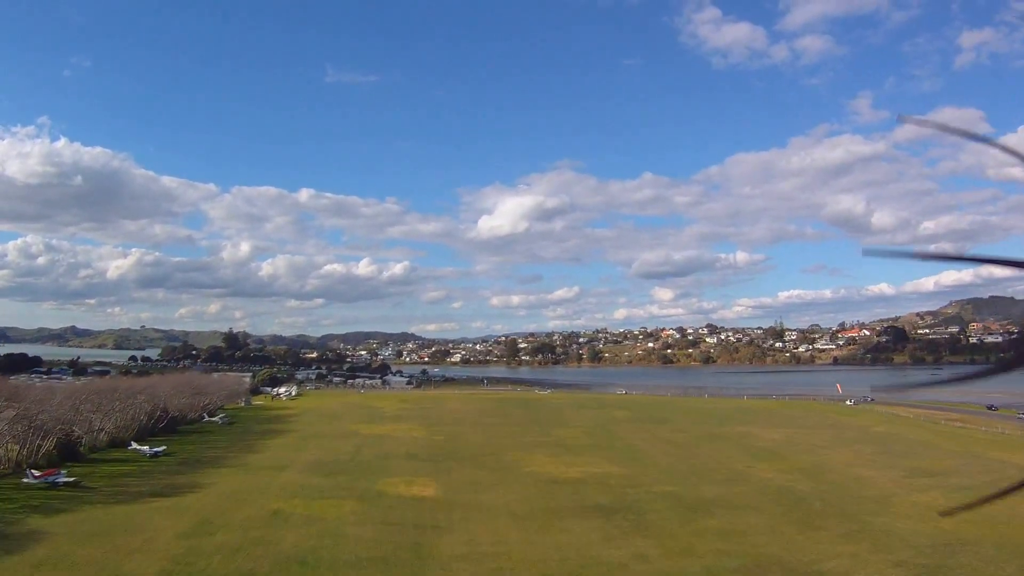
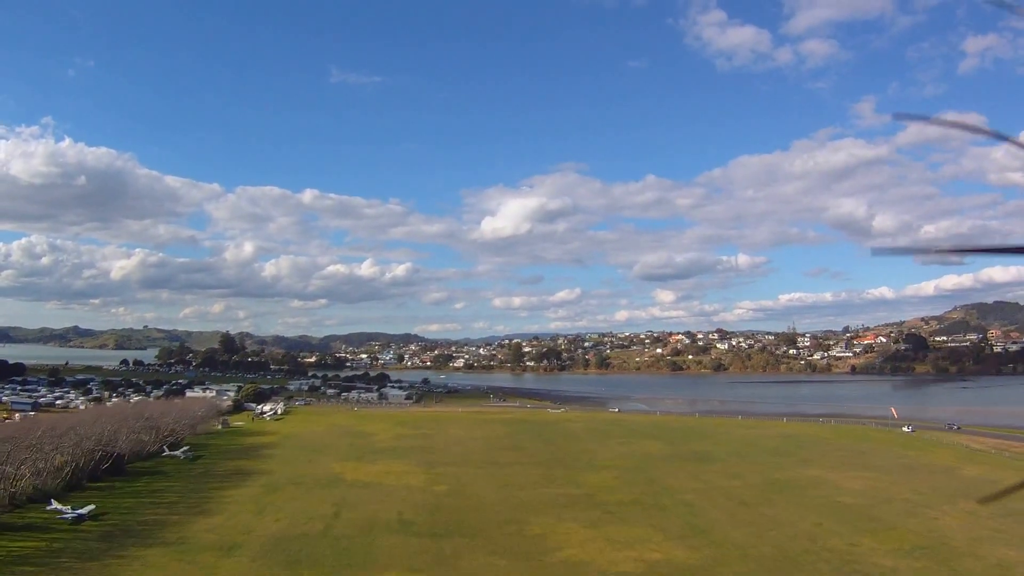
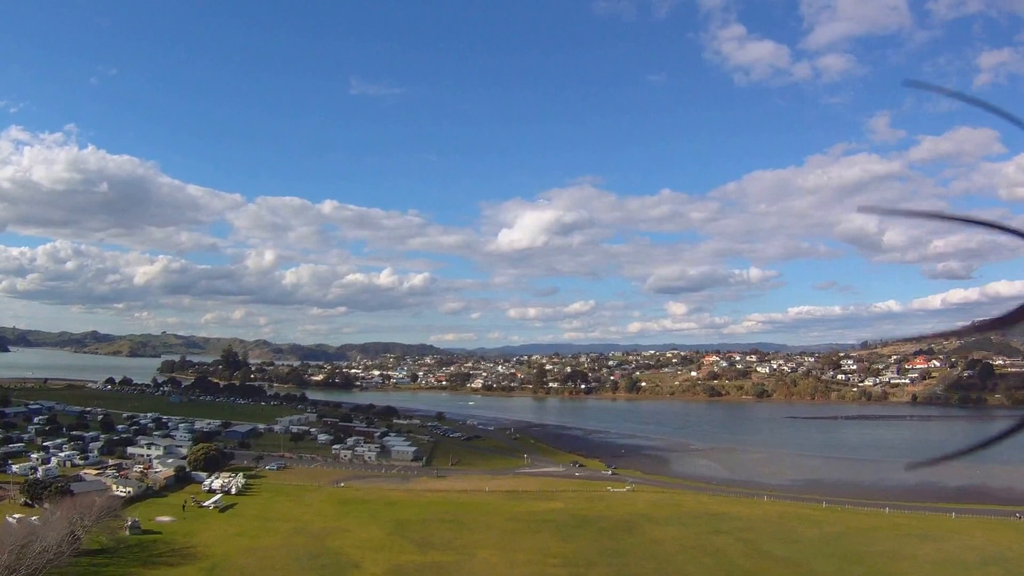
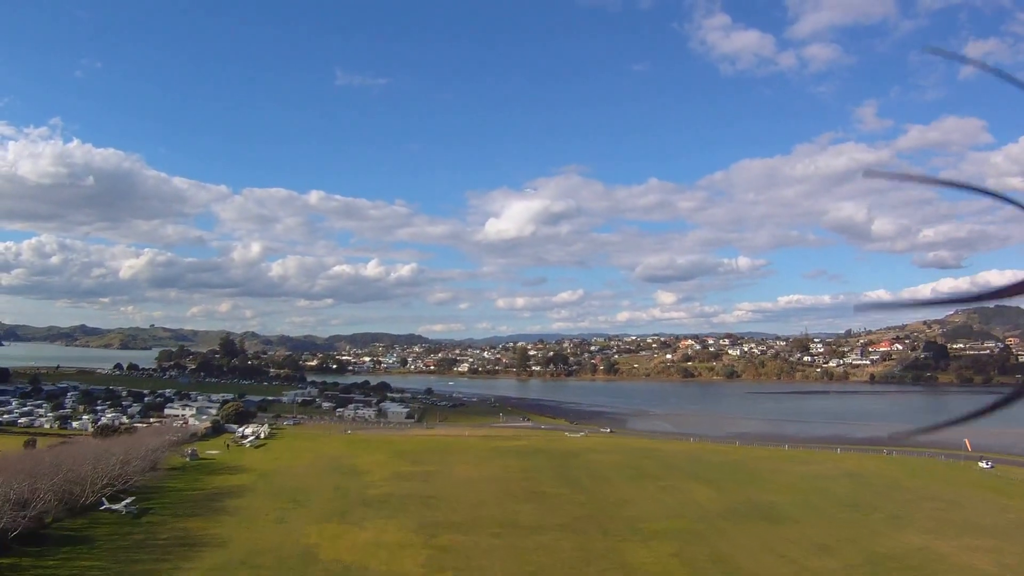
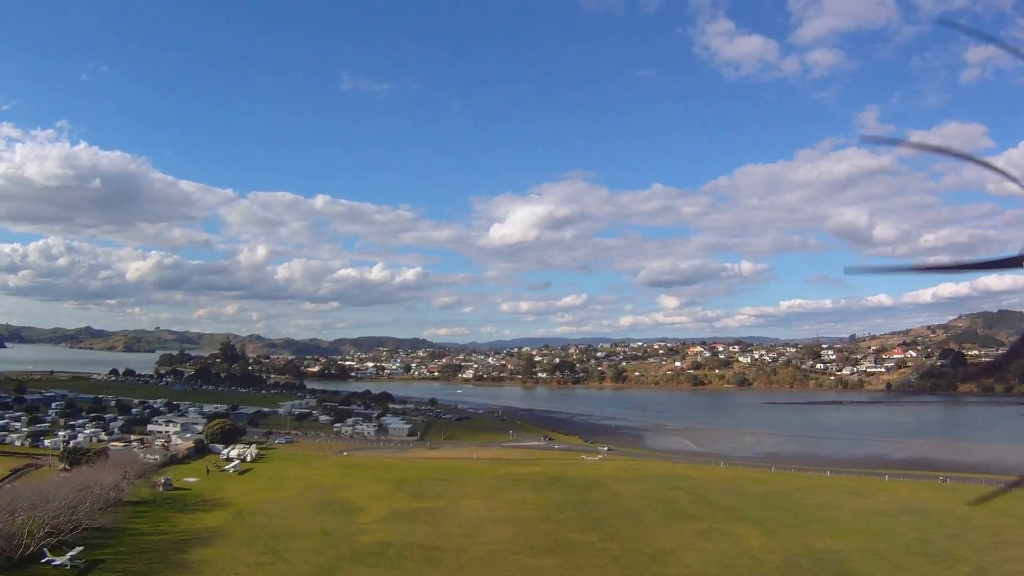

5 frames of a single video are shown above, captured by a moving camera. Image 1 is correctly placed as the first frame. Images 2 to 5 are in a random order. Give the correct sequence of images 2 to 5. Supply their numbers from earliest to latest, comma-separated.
2, 4, 5, 3
